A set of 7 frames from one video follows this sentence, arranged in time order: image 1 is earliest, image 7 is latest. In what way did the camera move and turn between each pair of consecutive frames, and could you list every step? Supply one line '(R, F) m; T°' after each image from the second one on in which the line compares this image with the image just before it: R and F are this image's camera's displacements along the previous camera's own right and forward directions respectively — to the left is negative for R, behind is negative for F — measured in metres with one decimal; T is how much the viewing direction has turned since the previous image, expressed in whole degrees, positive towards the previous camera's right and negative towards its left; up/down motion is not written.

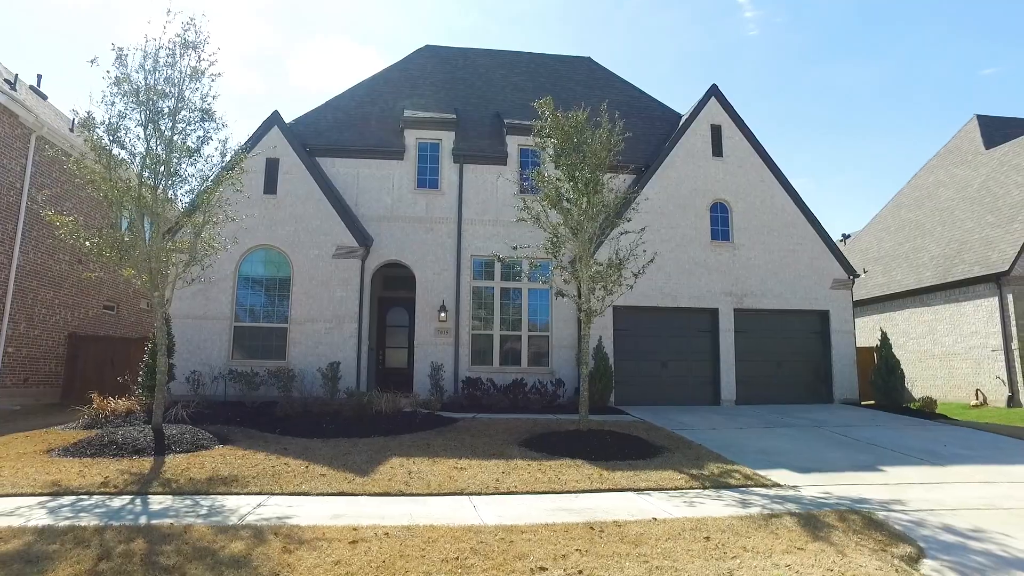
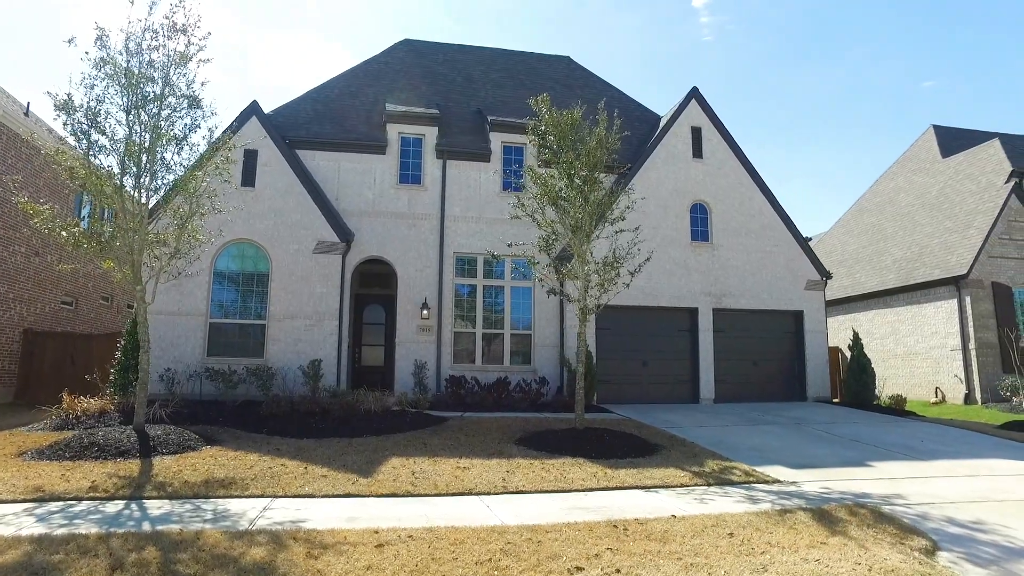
(-0.6, +0.1) m; +4°
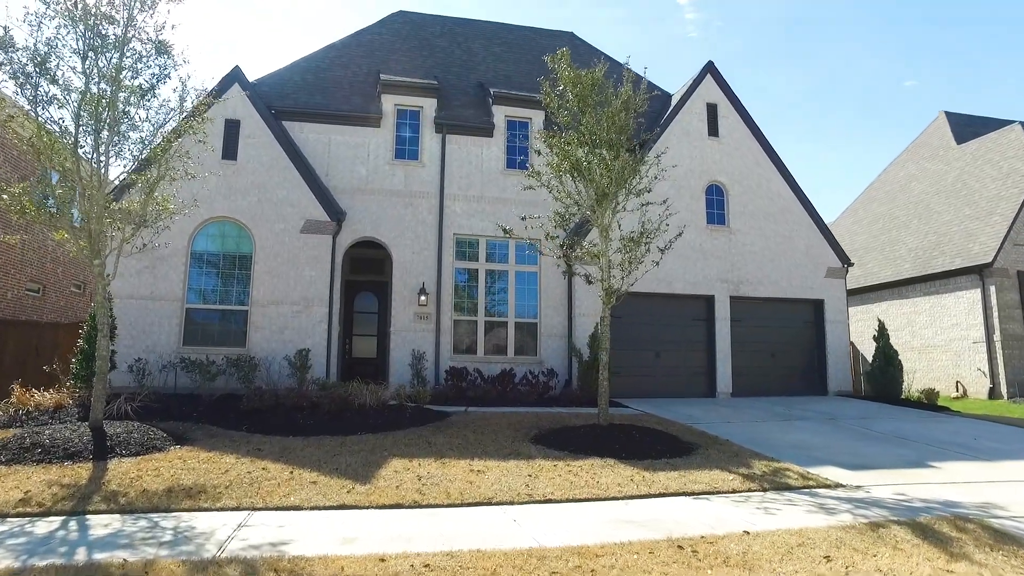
(-0.4, +1.2) m; +1°
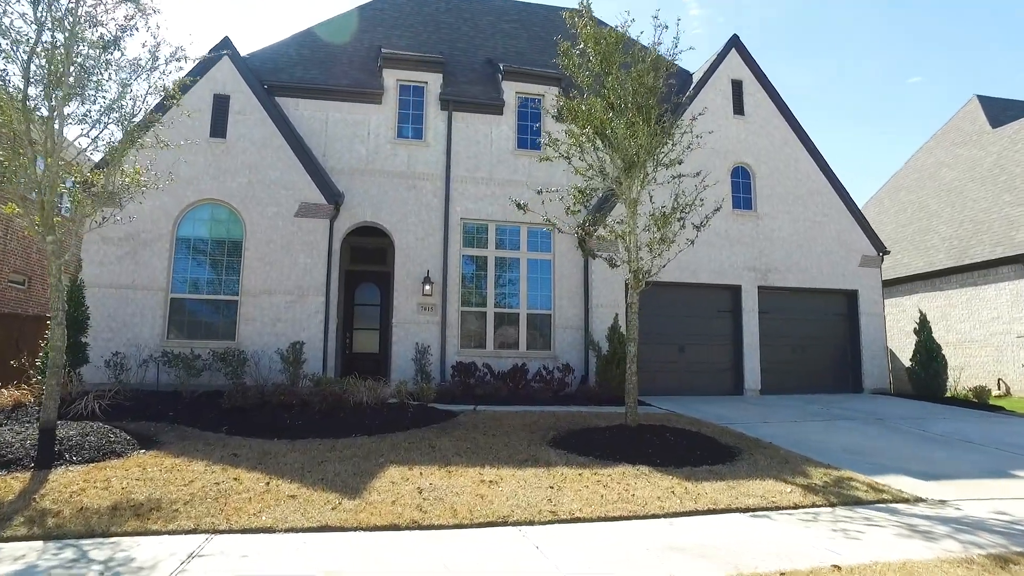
(-0.1, +1.1) m; -1°
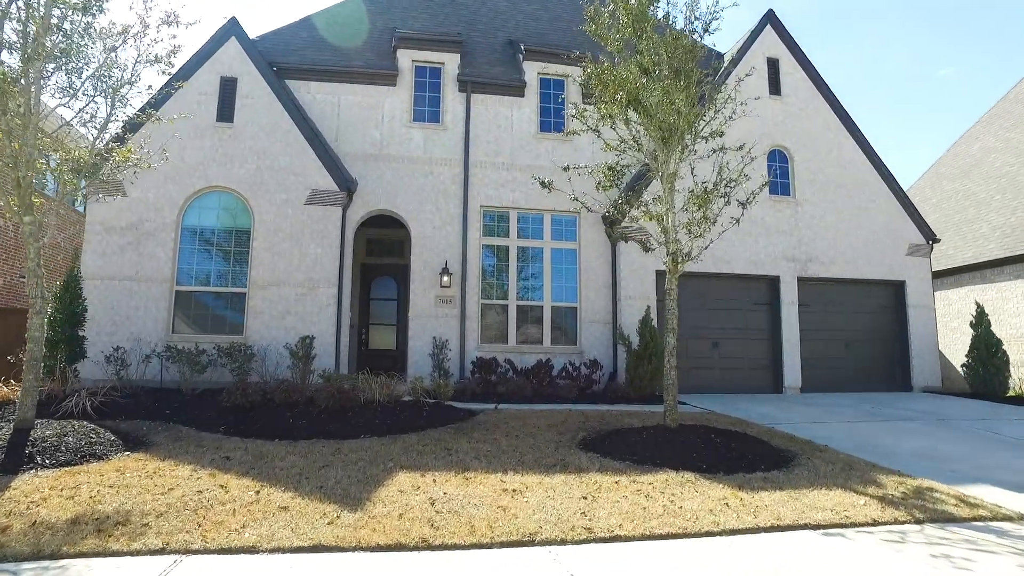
(0.0, +0.8) m; -2°
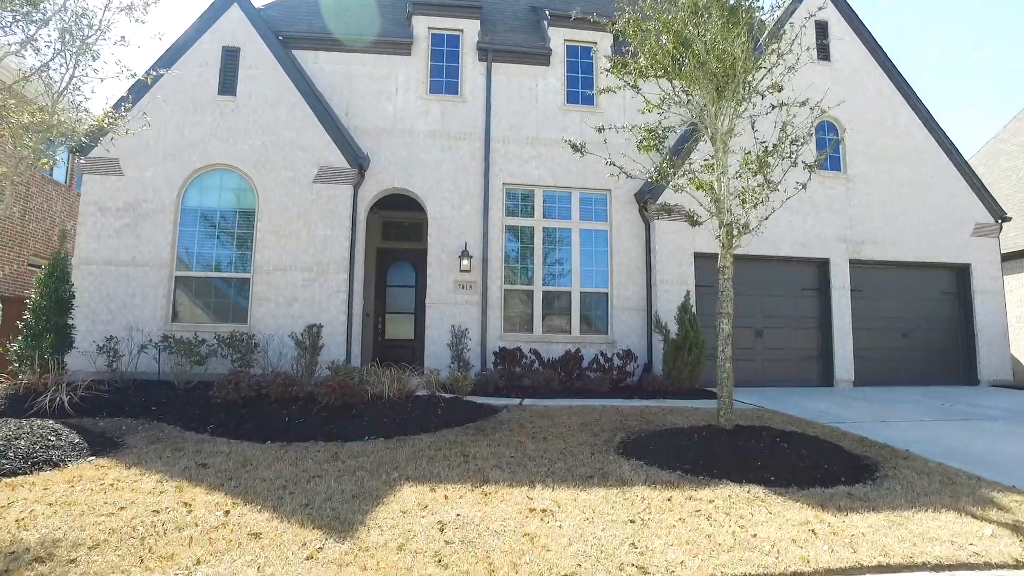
(0.0, +1.0) m; -2°
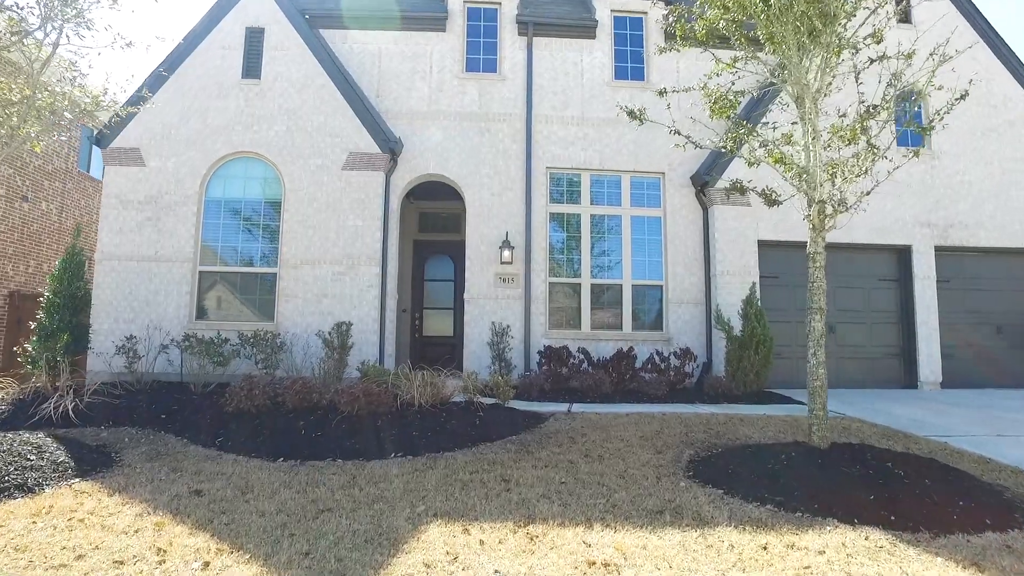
(0.0, +0.9) m; -4°
